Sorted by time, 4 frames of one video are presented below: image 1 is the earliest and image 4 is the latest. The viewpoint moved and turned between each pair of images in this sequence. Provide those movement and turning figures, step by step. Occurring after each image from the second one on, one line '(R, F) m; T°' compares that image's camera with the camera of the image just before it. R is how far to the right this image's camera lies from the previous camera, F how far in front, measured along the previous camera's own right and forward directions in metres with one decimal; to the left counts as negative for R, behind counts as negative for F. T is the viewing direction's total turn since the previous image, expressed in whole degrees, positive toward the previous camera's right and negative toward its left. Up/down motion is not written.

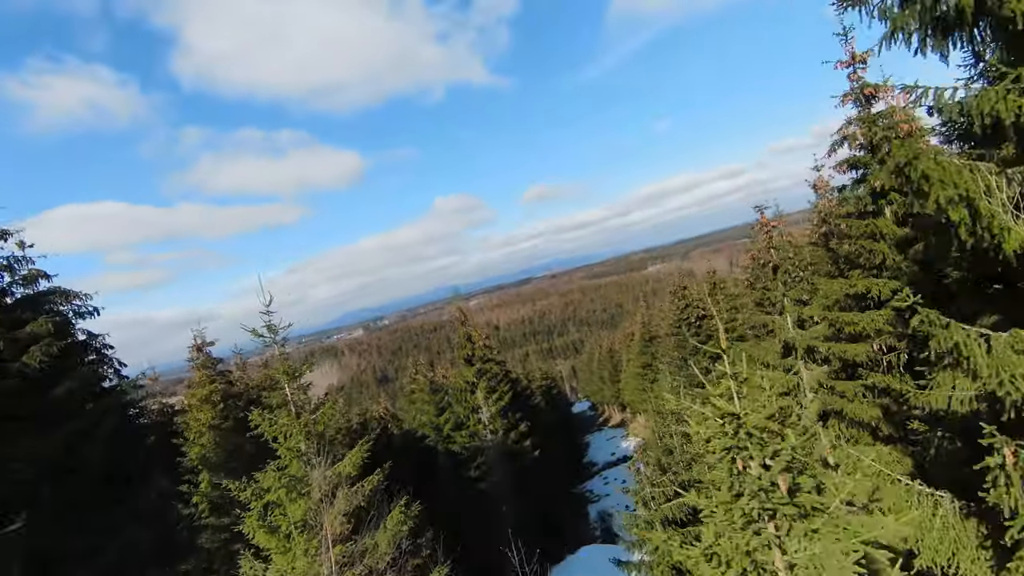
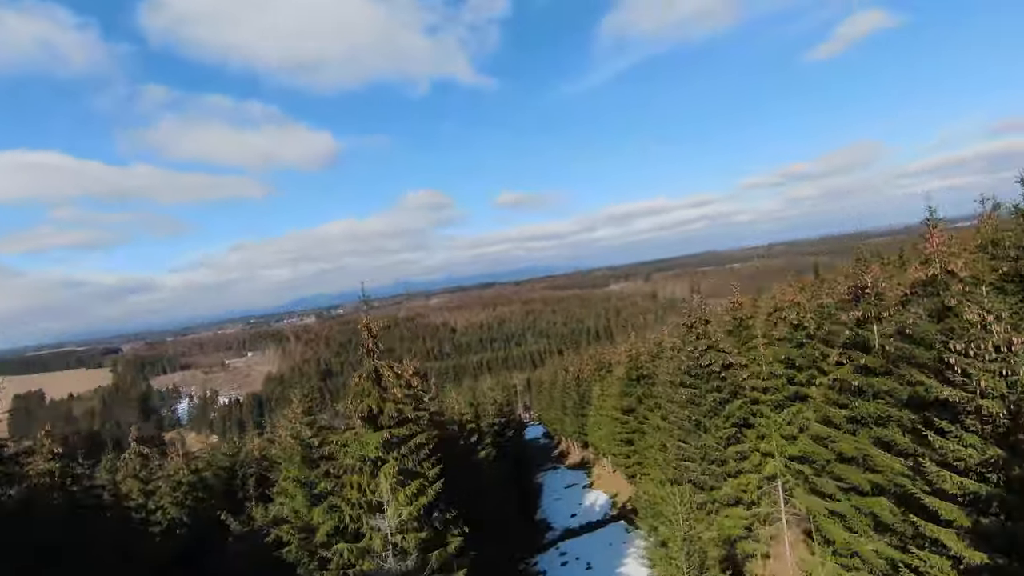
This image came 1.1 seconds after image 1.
(+0.1, +4.1) m; +4°
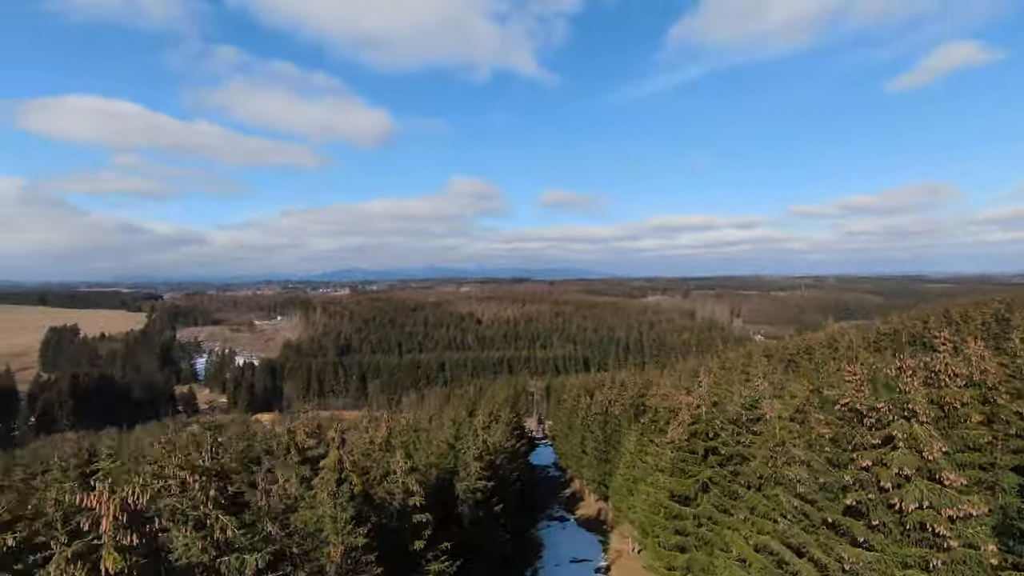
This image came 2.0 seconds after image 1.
(+0.3, +4.9) m; -4°
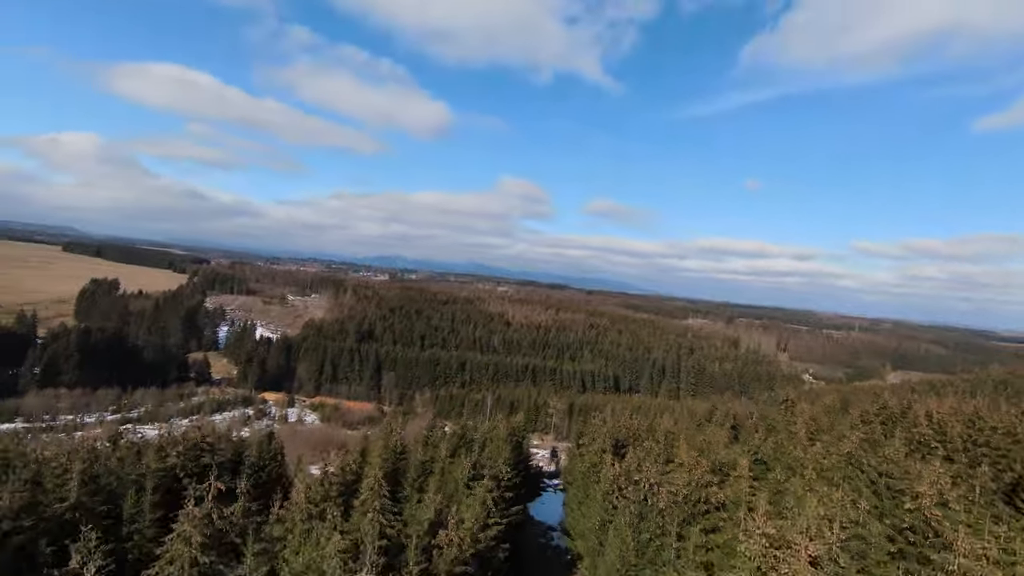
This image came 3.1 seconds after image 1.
(+0.7, +6.4) m; -4°
